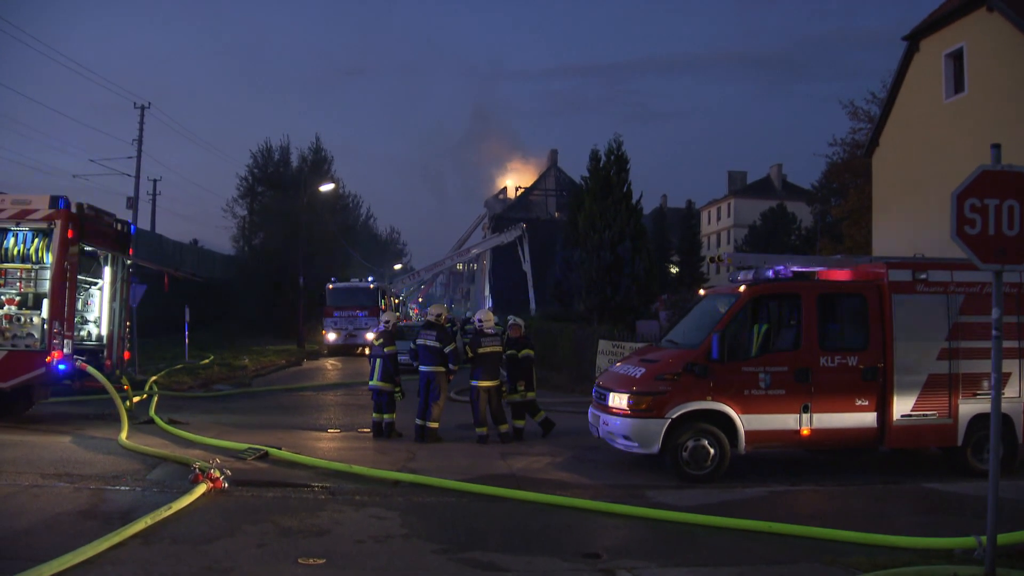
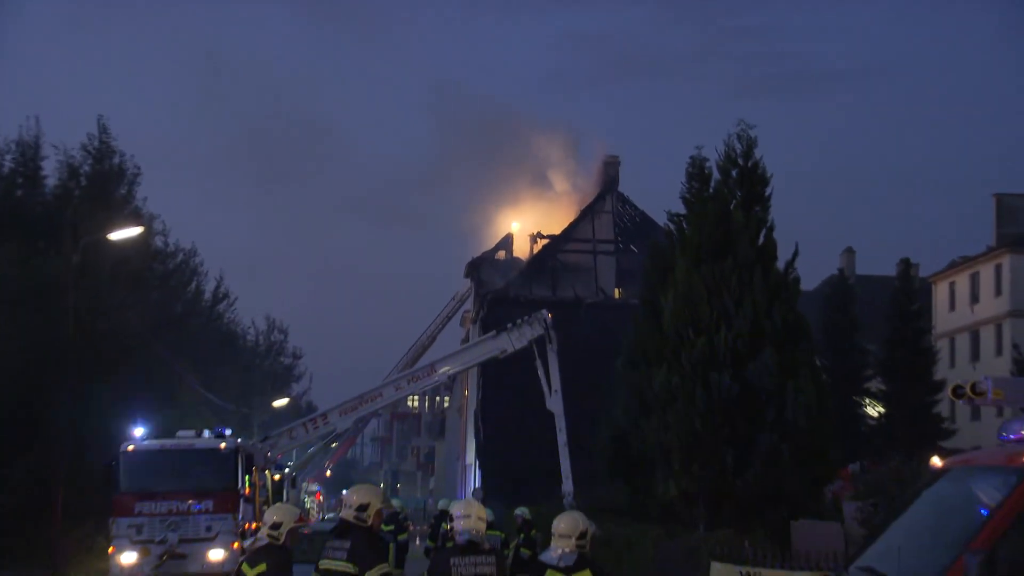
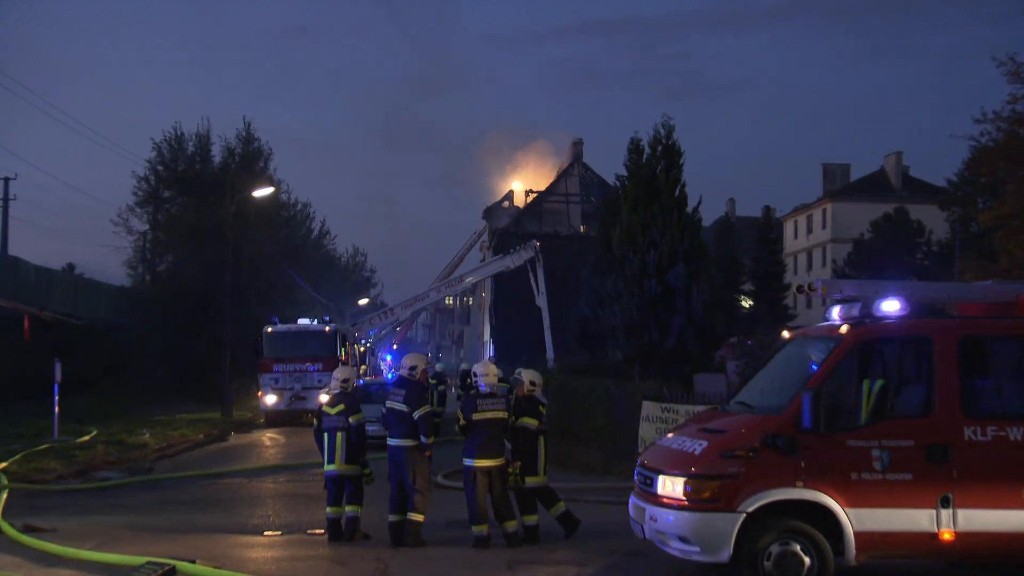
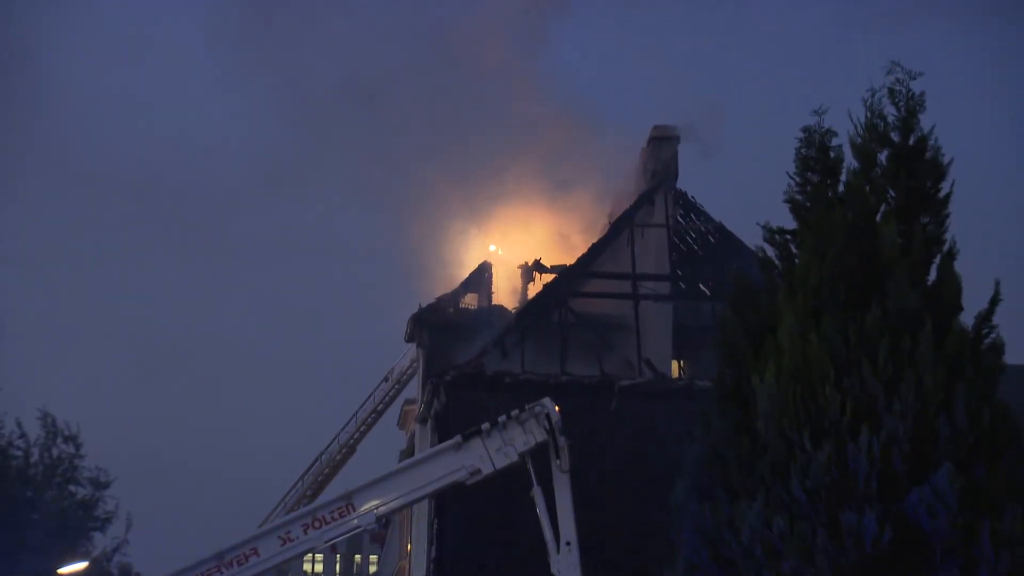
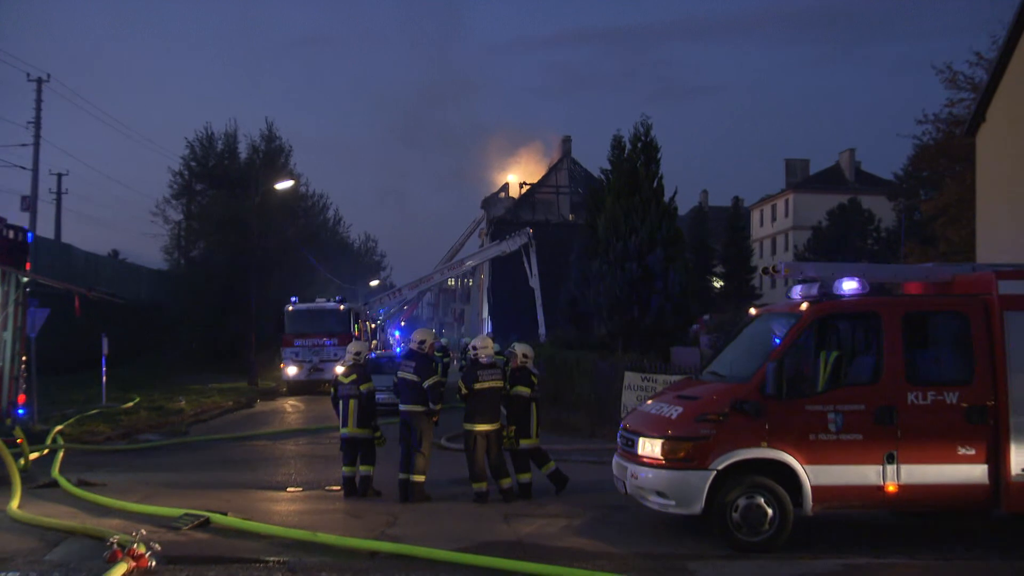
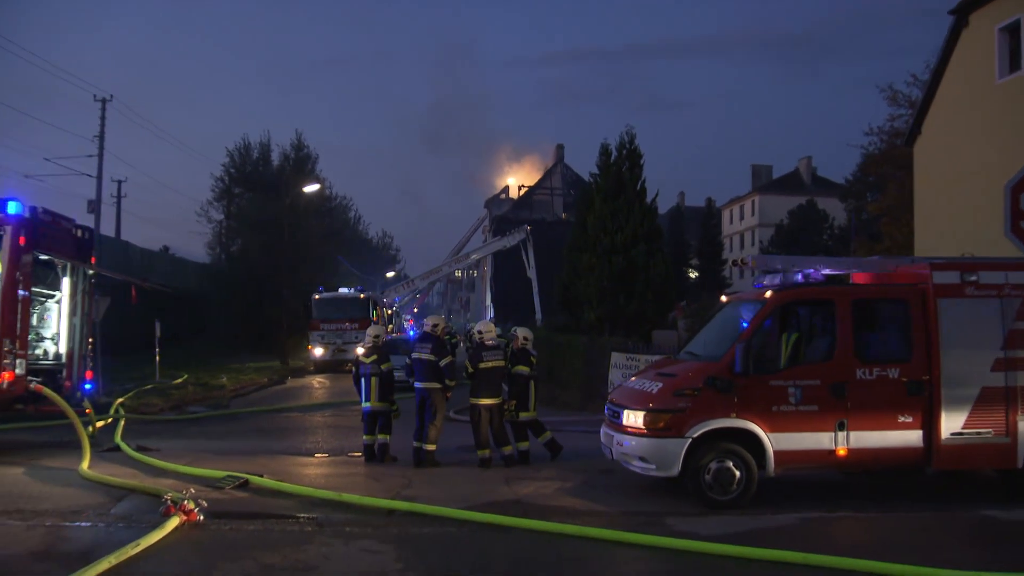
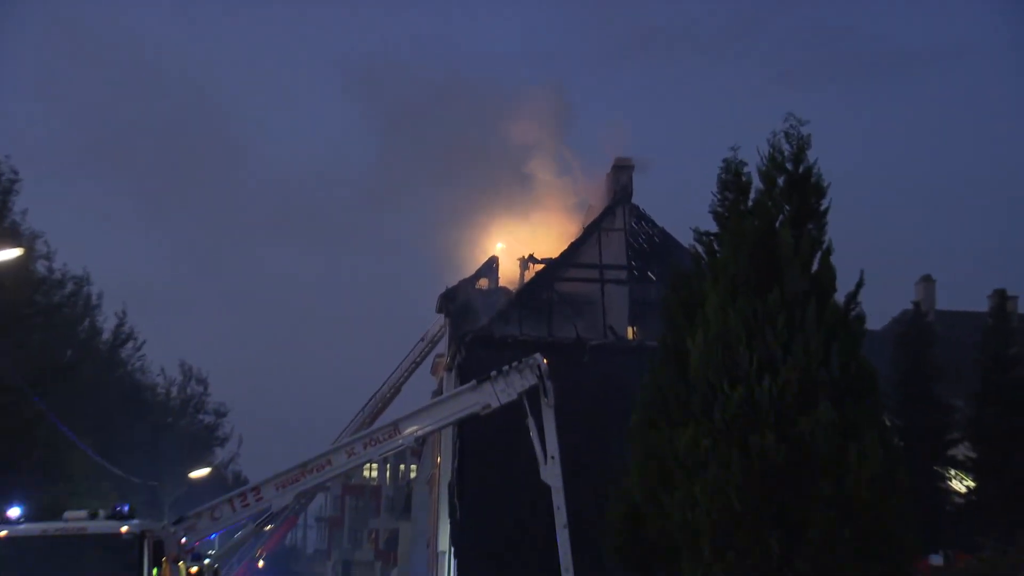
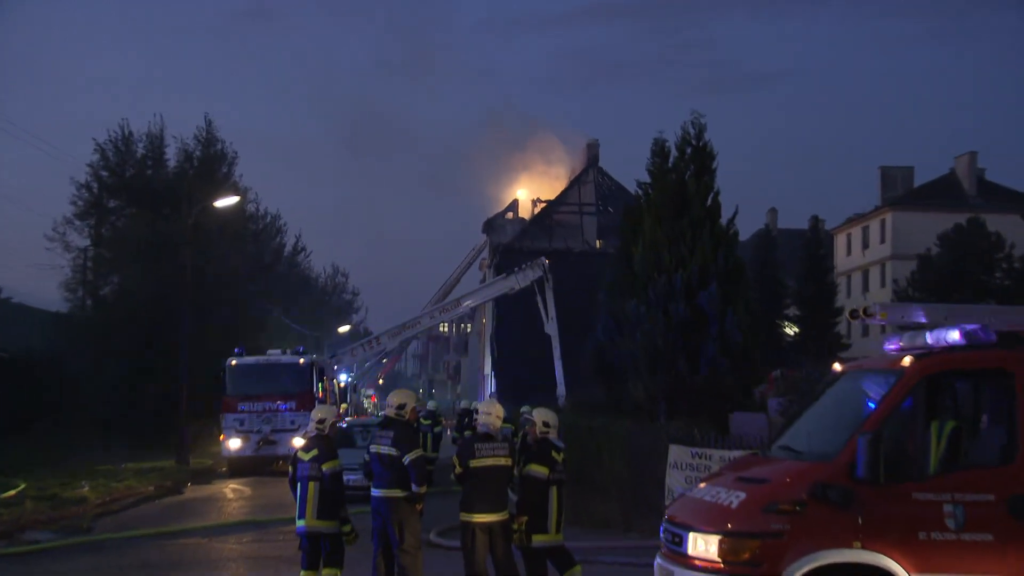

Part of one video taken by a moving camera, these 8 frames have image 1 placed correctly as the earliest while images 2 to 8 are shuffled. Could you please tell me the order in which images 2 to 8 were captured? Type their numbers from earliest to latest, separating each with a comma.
6, 5, 3, 8, 2, 7, 4
